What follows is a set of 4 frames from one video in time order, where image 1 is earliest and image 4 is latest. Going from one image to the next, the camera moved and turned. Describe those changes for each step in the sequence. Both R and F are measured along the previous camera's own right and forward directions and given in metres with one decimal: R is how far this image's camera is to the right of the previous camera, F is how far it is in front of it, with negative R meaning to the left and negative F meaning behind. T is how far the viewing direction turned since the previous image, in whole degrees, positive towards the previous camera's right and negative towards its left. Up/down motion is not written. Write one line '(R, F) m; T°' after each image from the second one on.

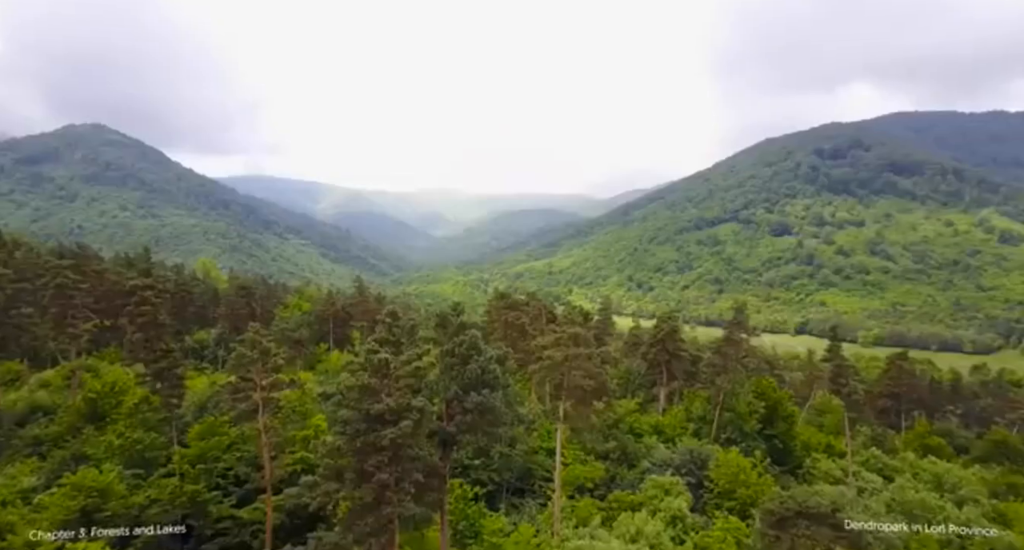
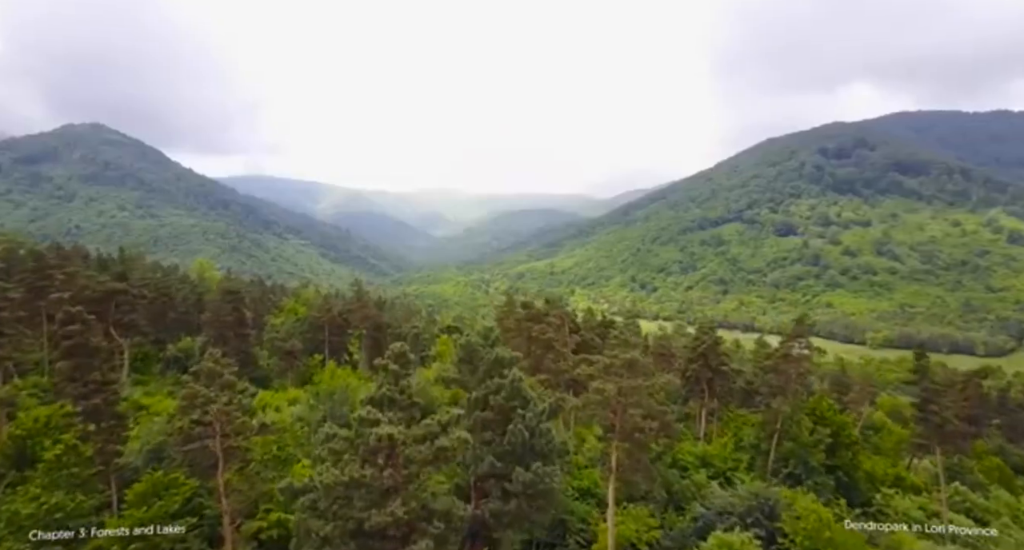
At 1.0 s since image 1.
(-1.3, +5.1) m; 0°
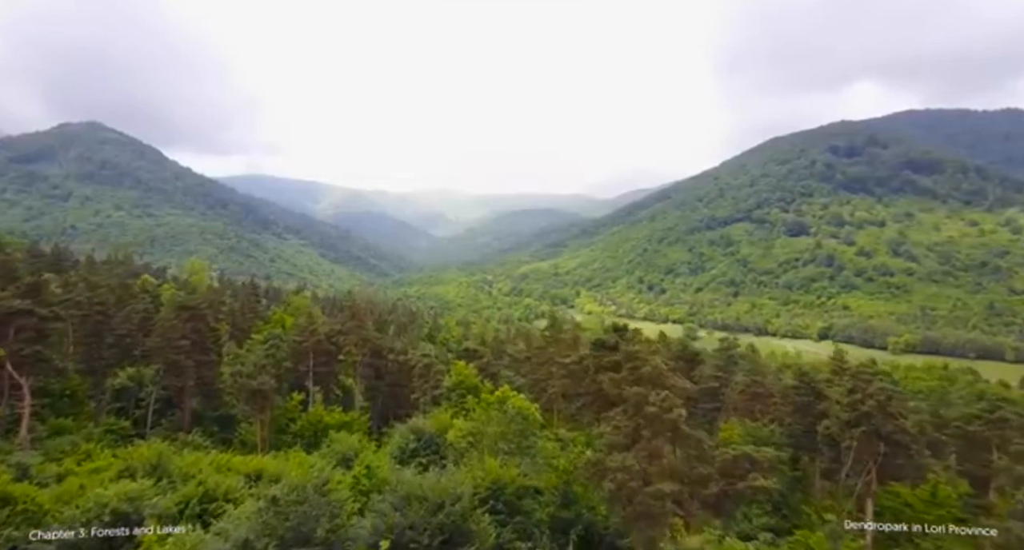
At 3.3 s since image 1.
(-3.0, +12.0) m; 0°
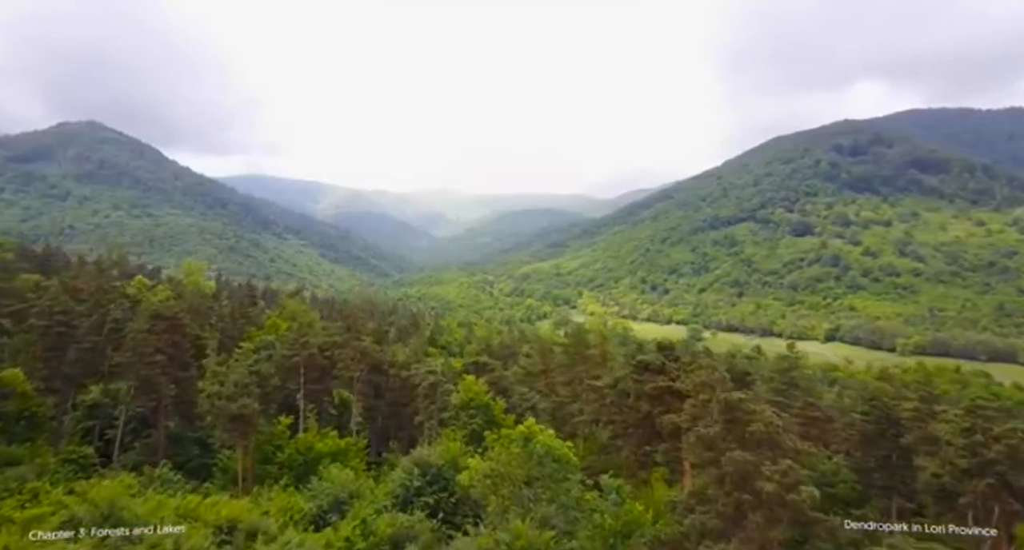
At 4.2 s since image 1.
(-1.1, +4.7) m; 0°
